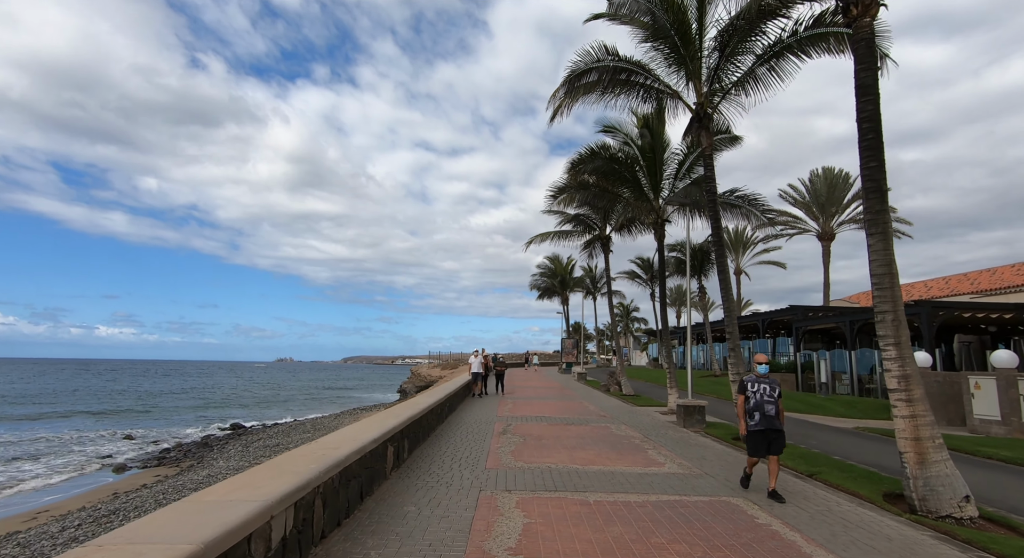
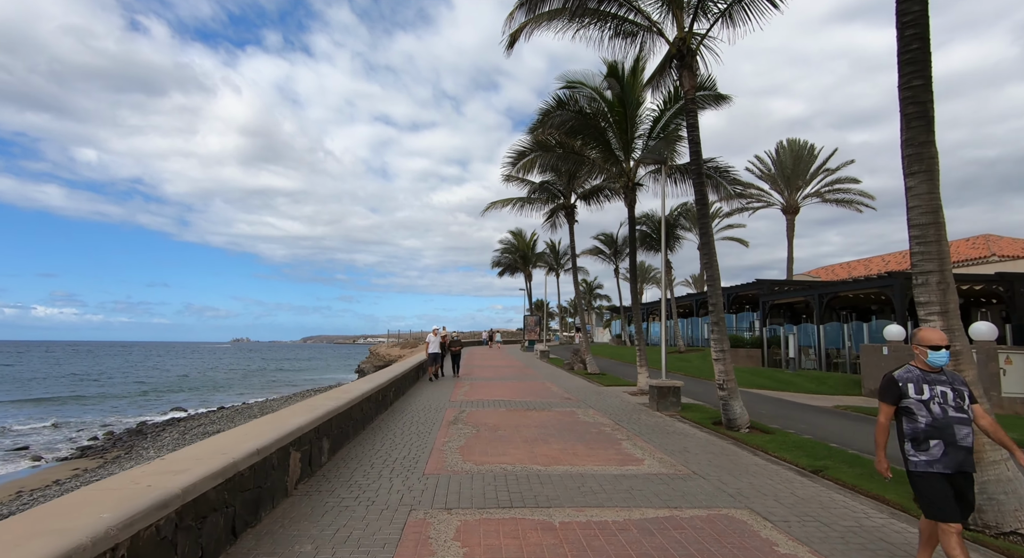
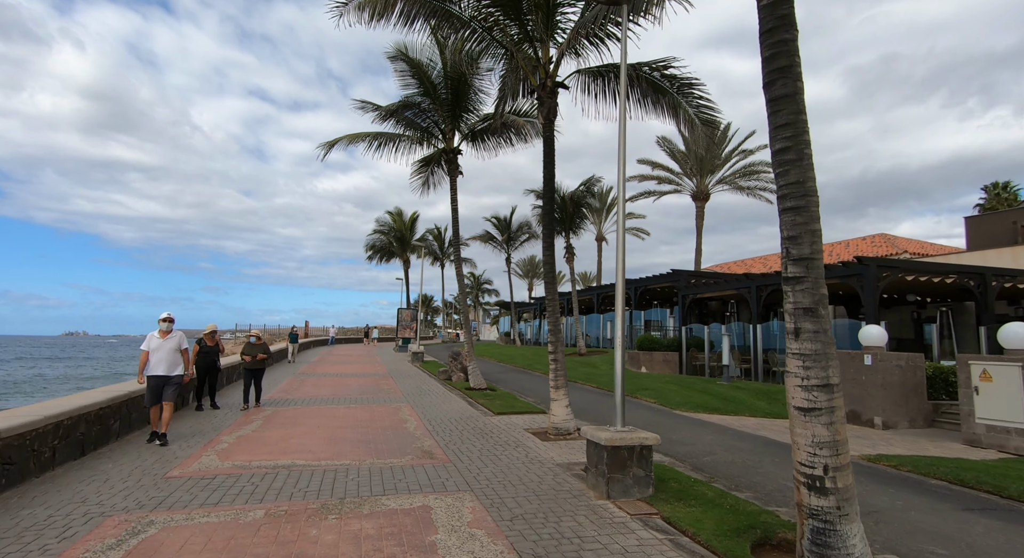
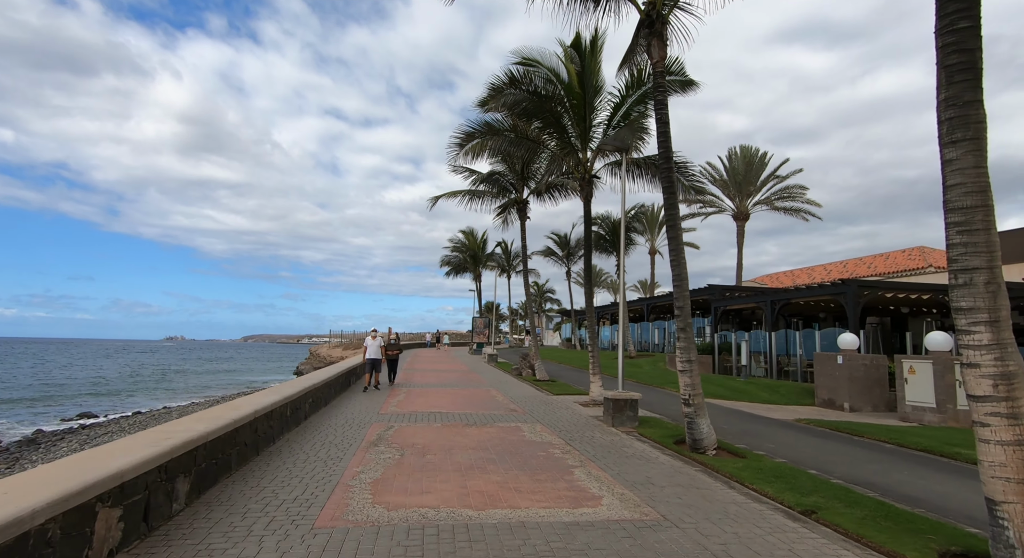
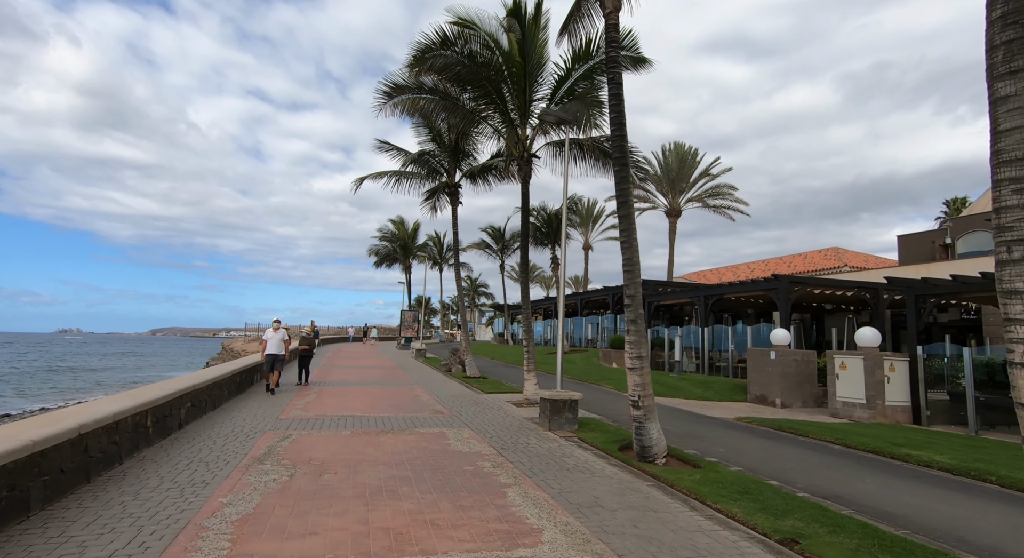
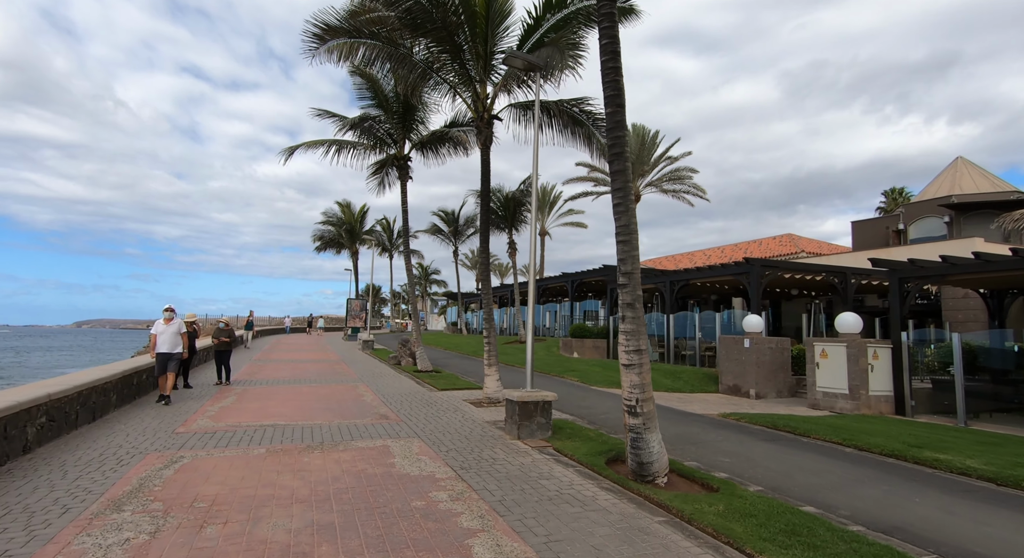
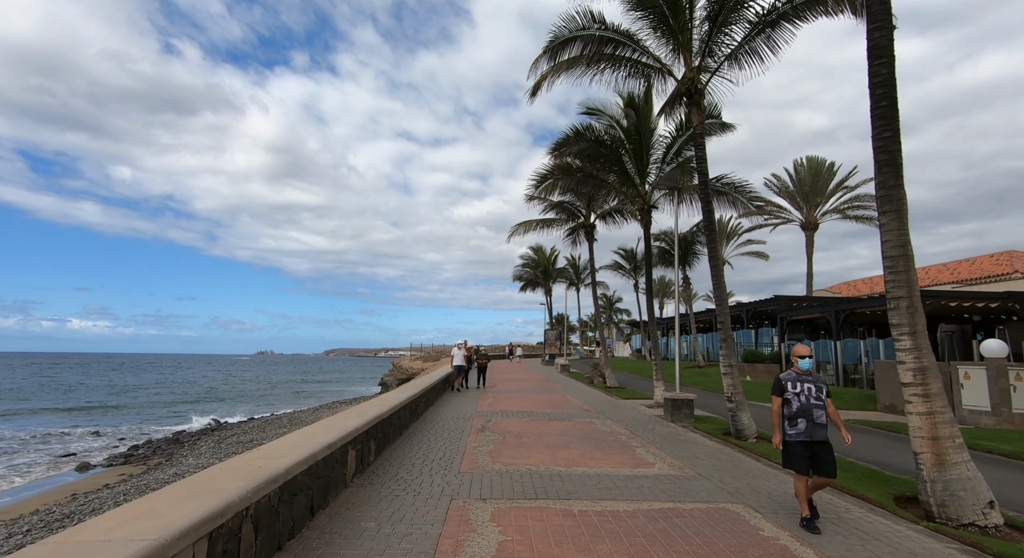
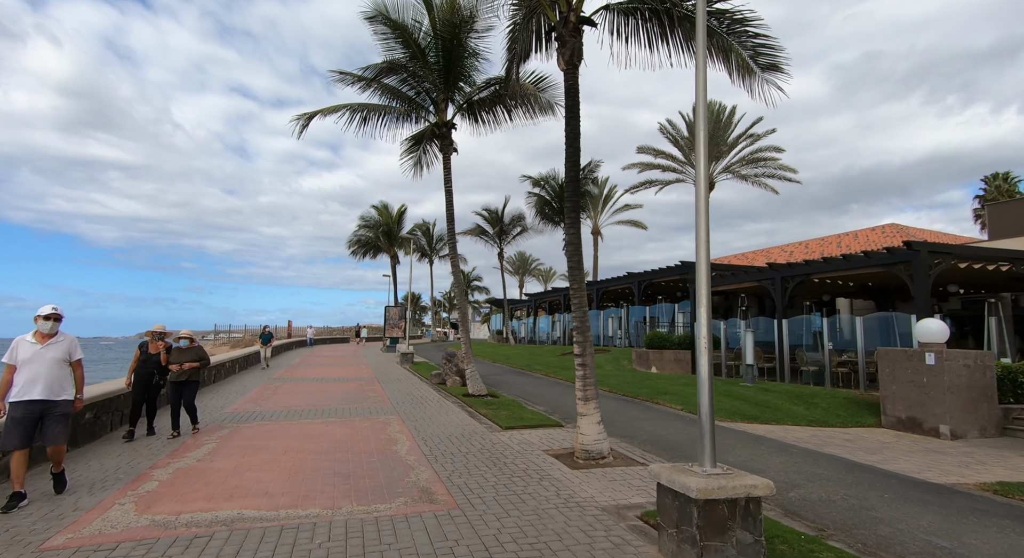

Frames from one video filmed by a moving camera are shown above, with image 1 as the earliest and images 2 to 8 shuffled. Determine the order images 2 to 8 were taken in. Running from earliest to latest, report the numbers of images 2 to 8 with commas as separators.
7, 2, 4, 5, 6, 3, 8
